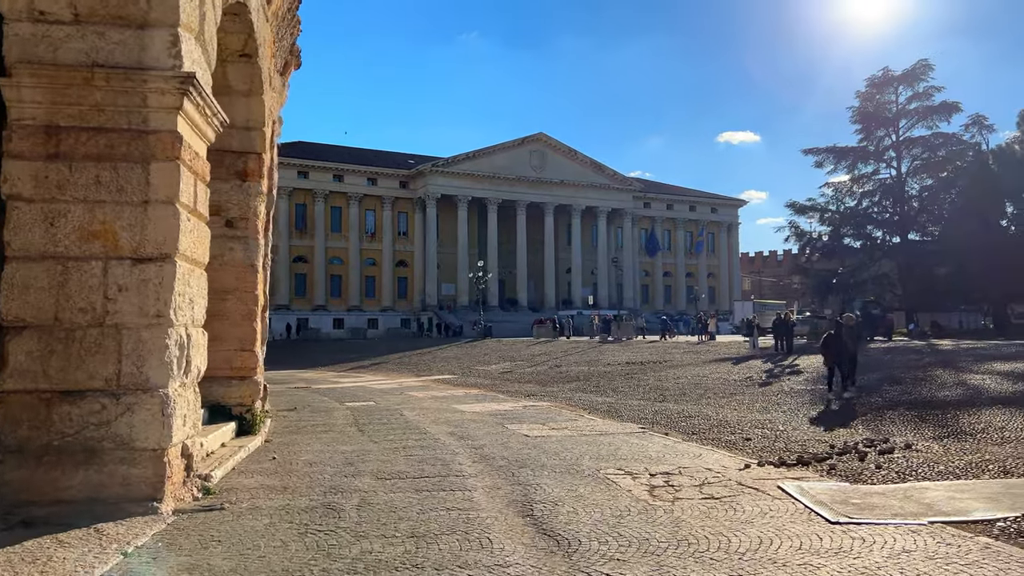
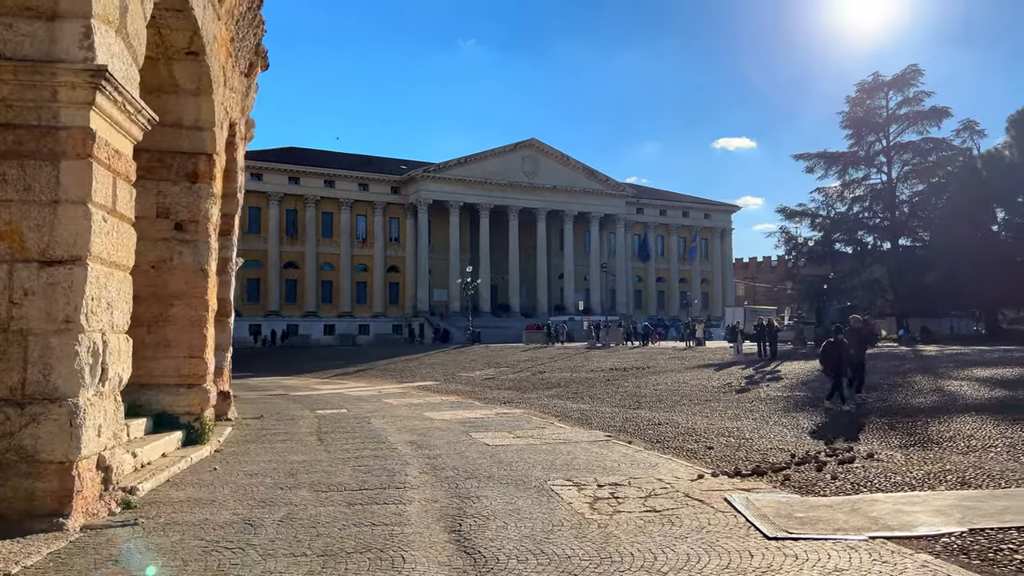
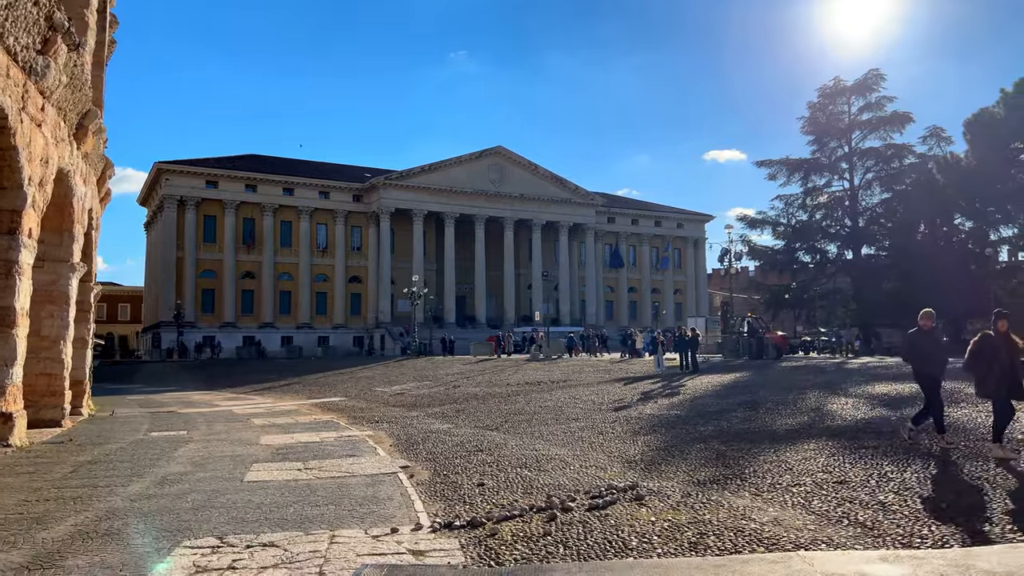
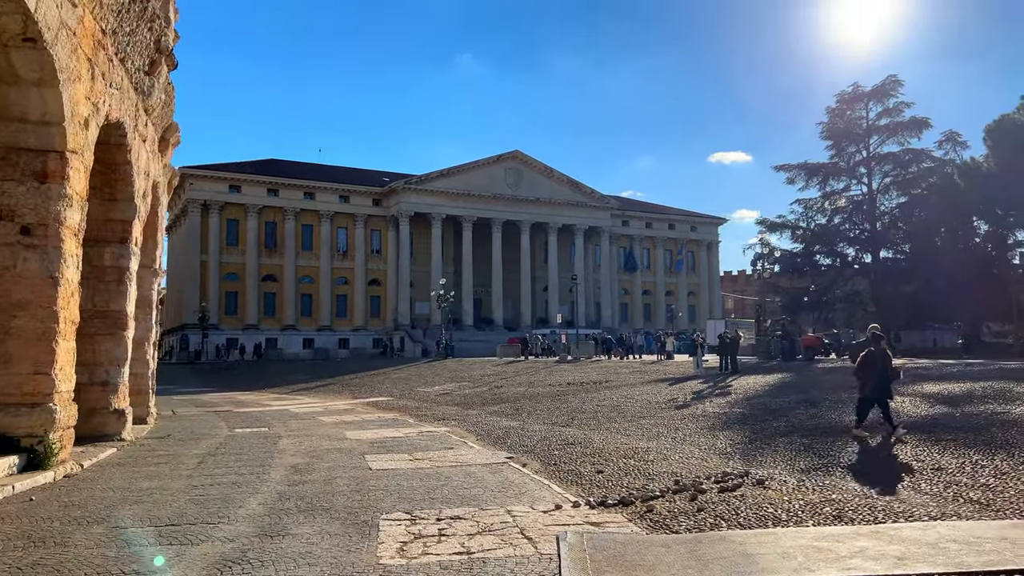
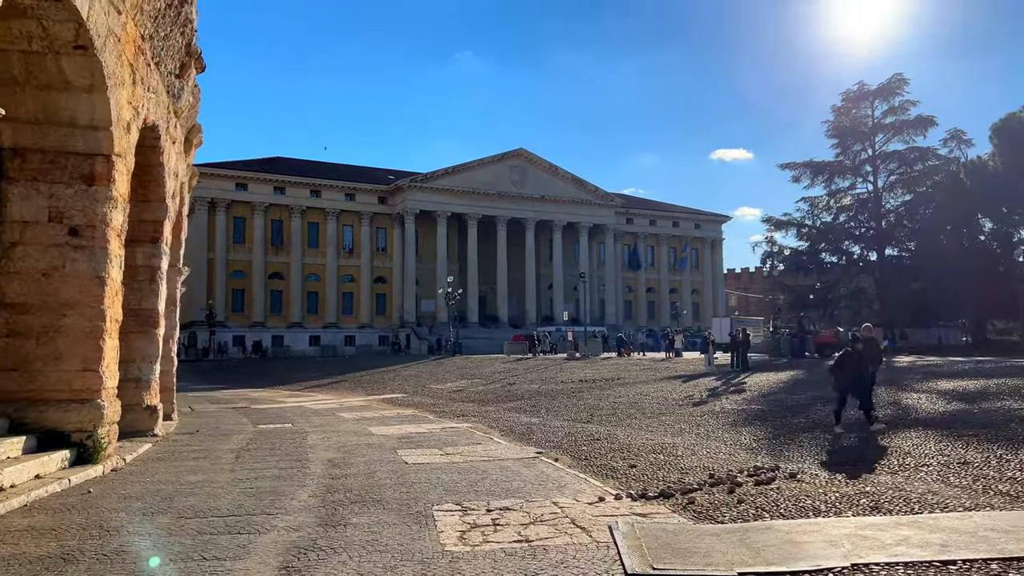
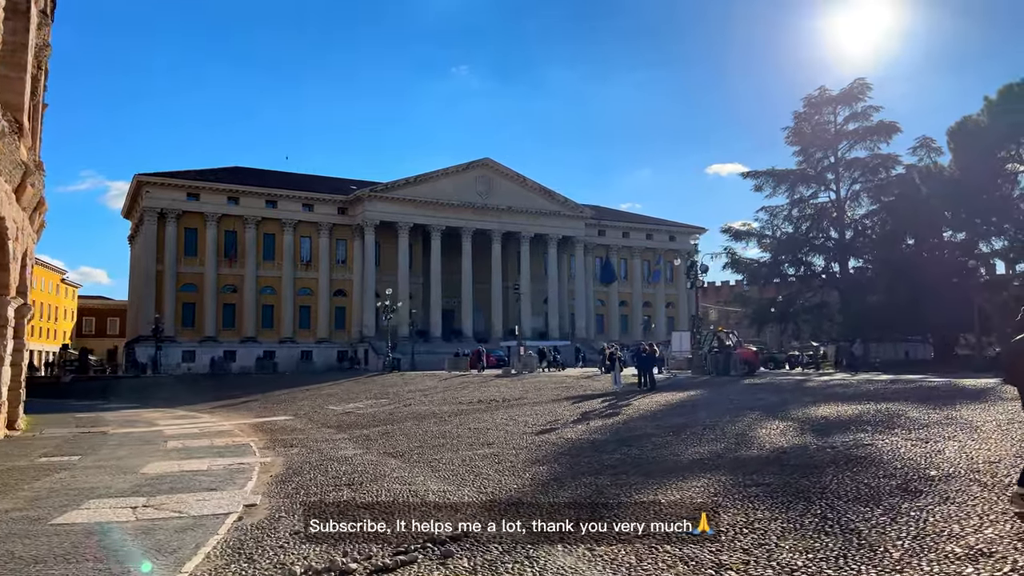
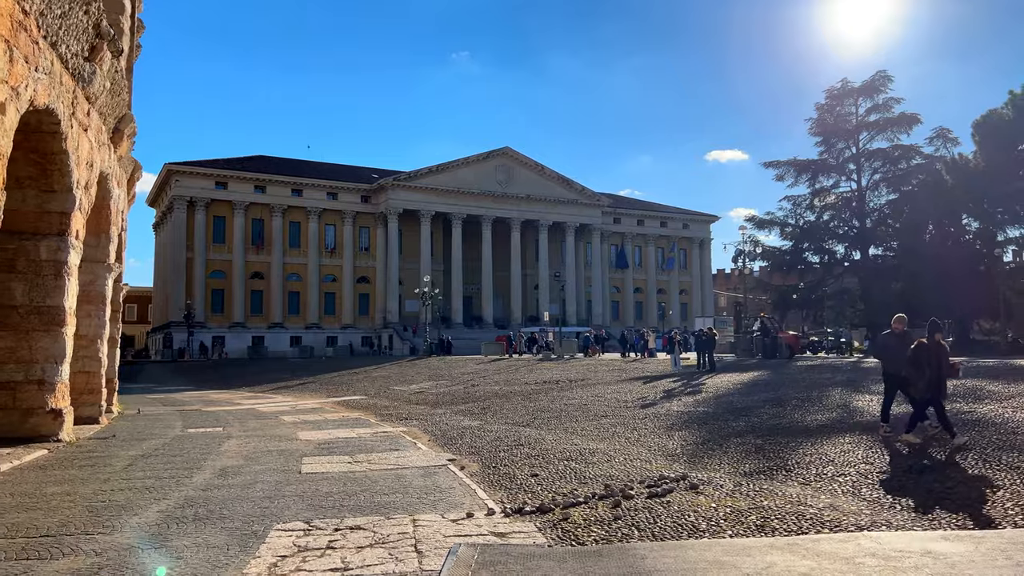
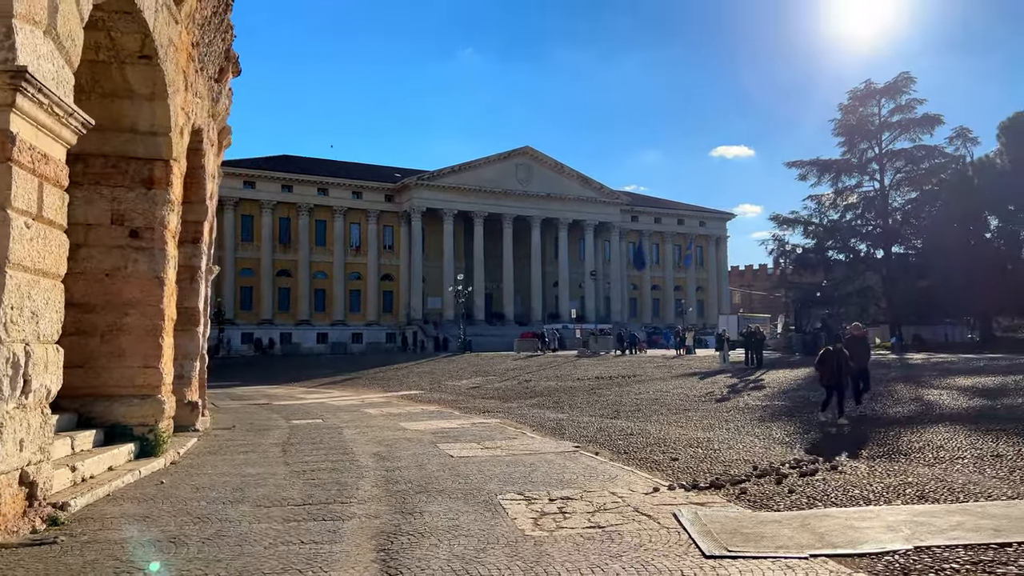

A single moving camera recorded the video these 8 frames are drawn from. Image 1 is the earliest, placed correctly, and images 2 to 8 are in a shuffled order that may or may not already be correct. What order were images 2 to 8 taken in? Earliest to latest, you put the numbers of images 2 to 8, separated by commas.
2, 8, 5, 4, 7, 3, 6
